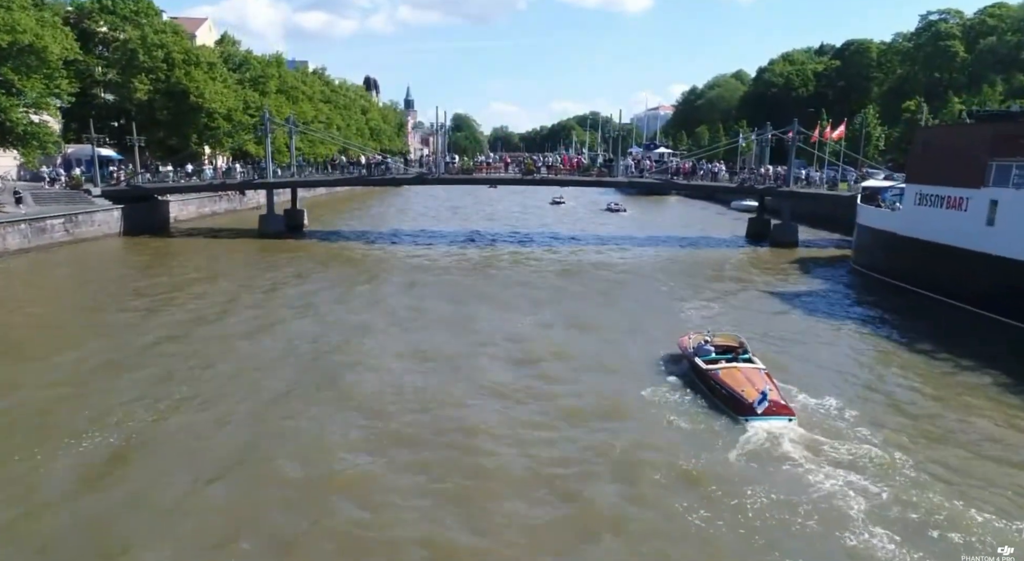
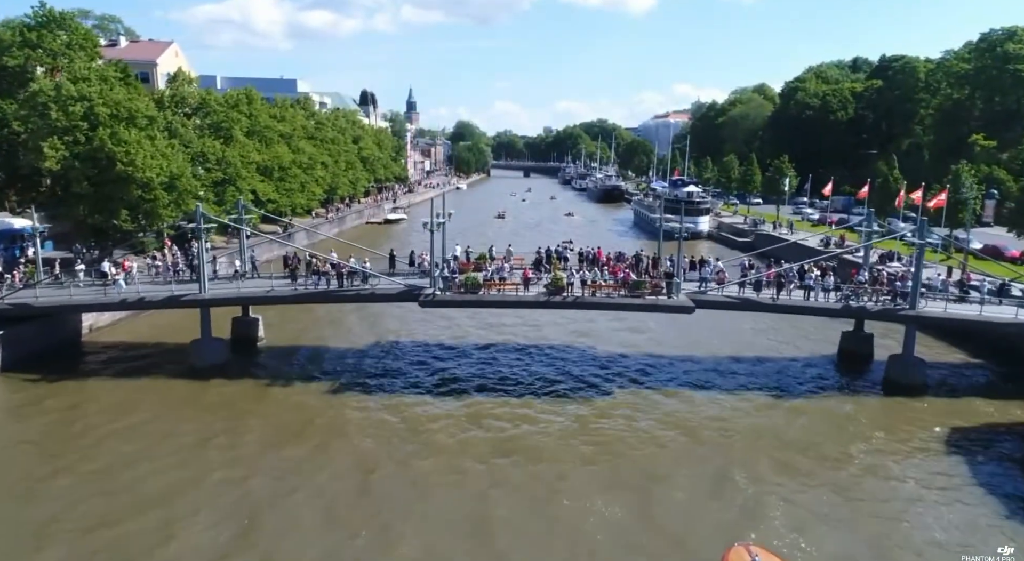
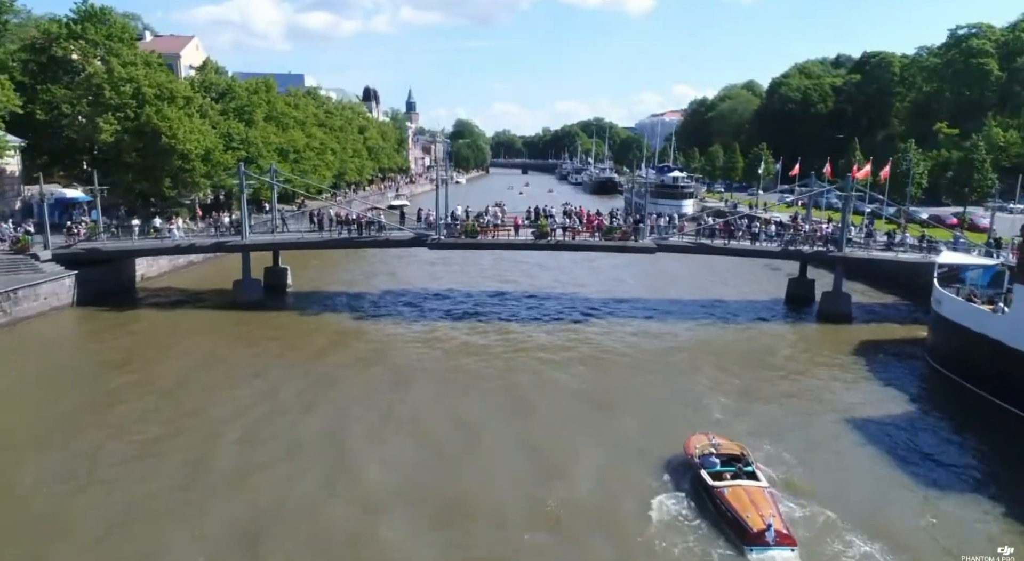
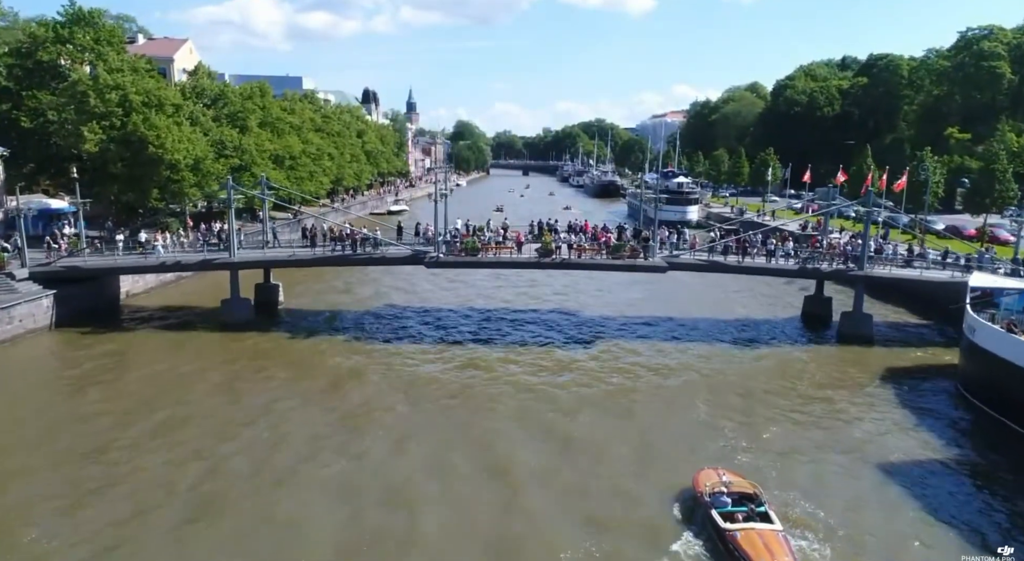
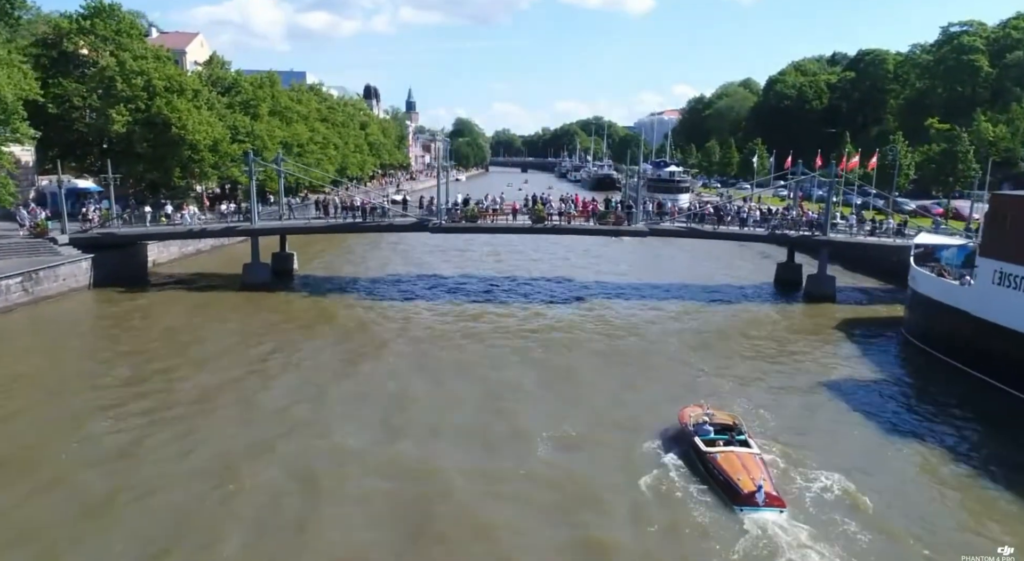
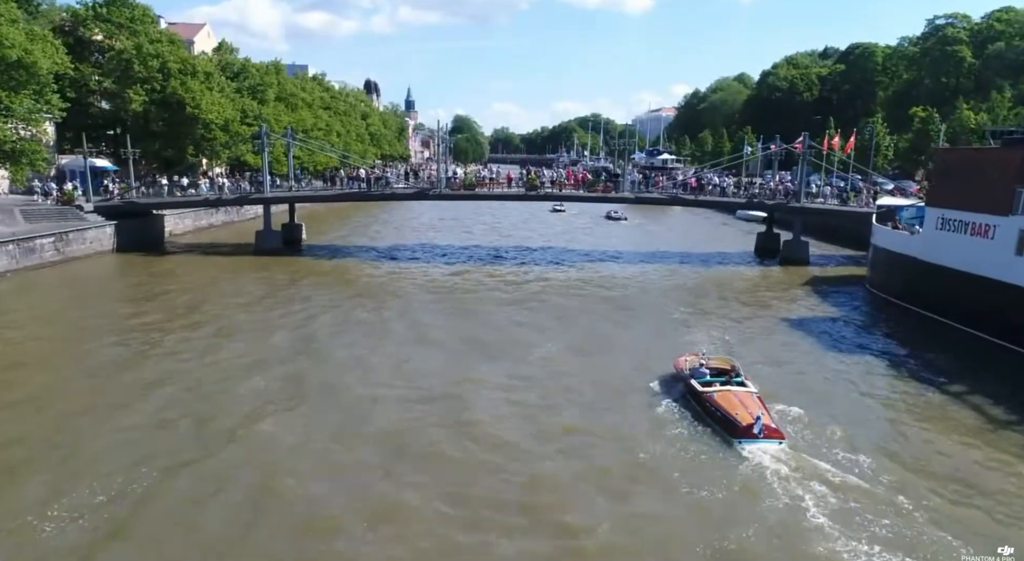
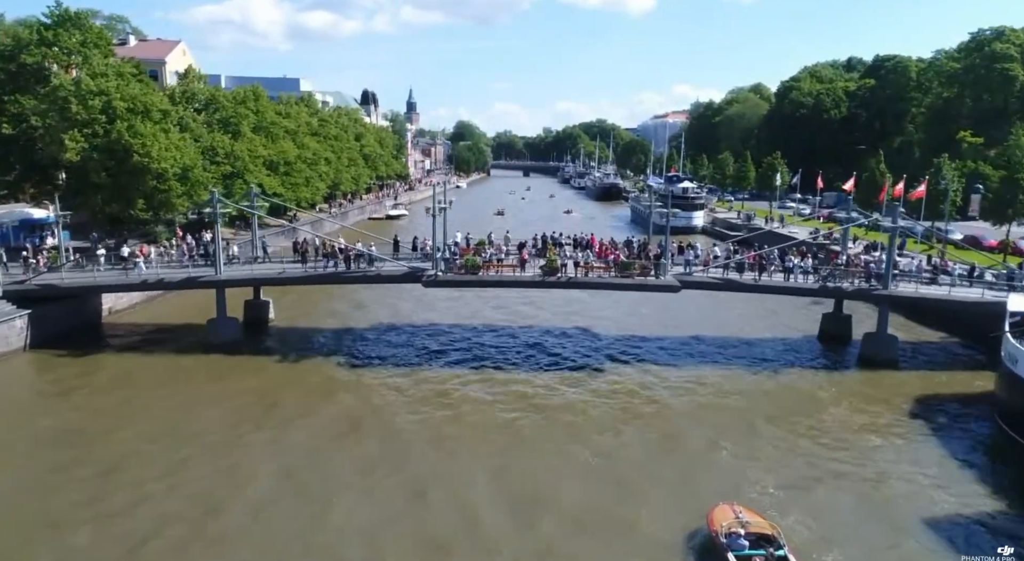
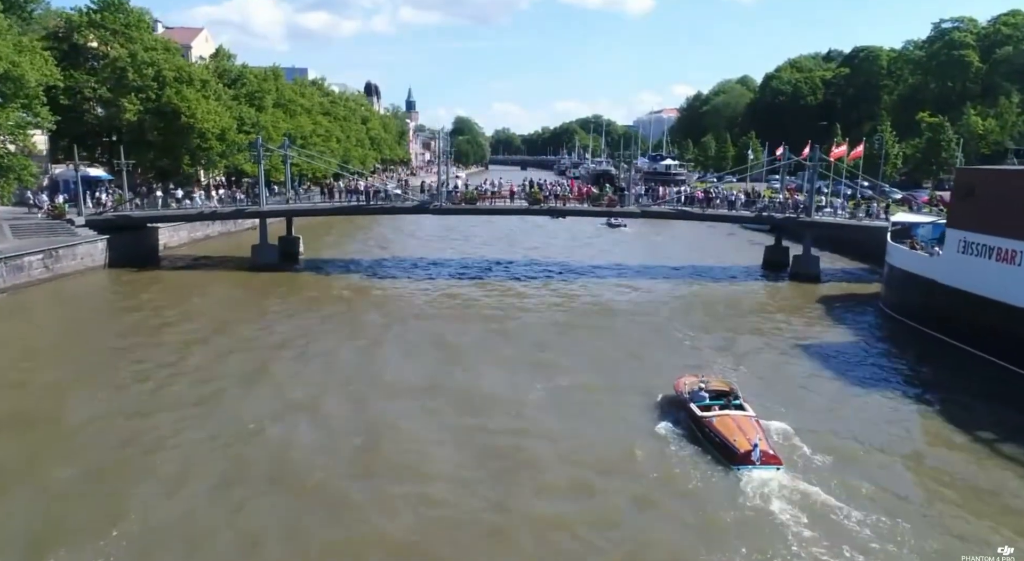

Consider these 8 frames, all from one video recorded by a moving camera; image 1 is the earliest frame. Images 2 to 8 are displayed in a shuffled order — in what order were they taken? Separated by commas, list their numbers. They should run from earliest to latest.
6, 8, 5, 3, 4, 7, 2
